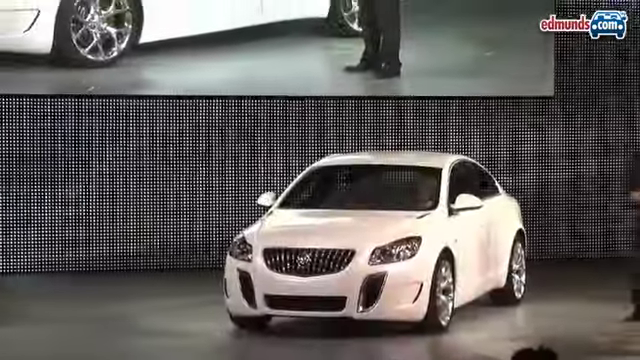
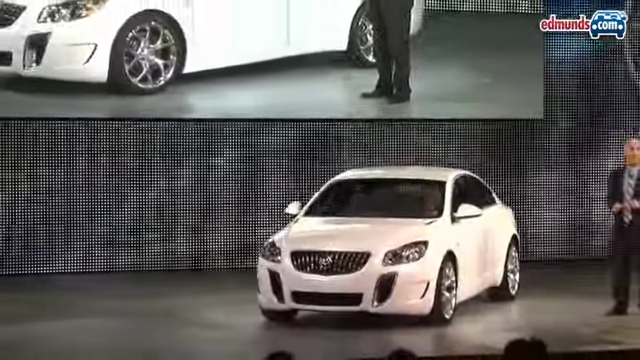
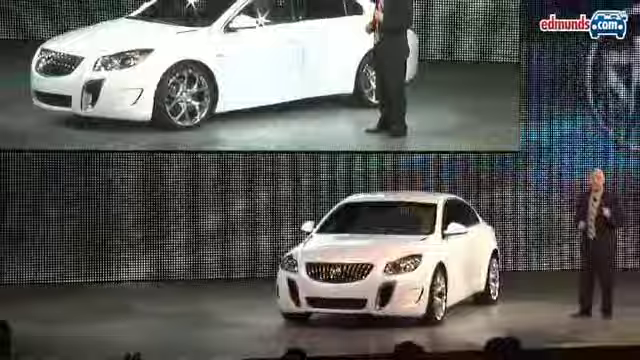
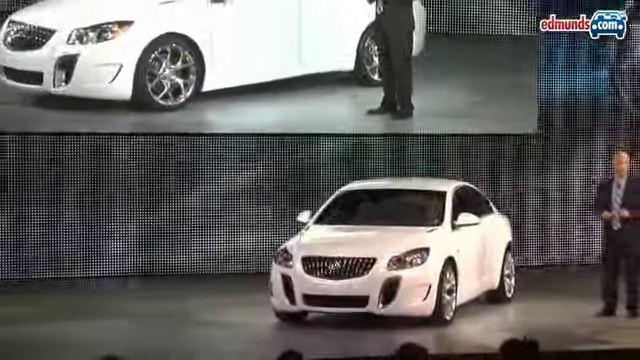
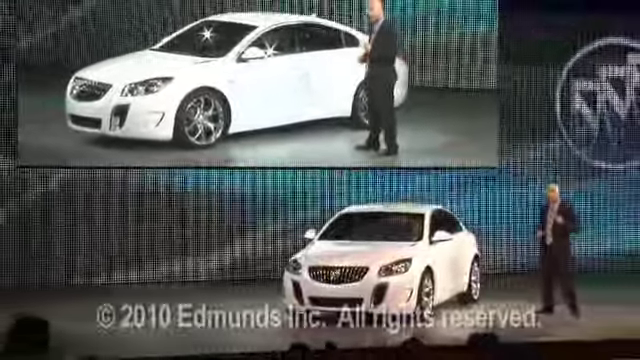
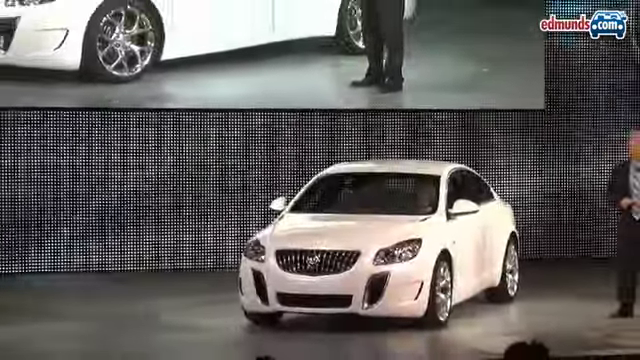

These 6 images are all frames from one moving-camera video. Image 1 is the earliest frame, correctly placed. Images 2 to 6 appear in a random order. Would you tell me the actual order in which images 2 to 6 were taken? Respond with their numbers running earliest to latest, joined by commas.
6, 2, 4, 3, 5
